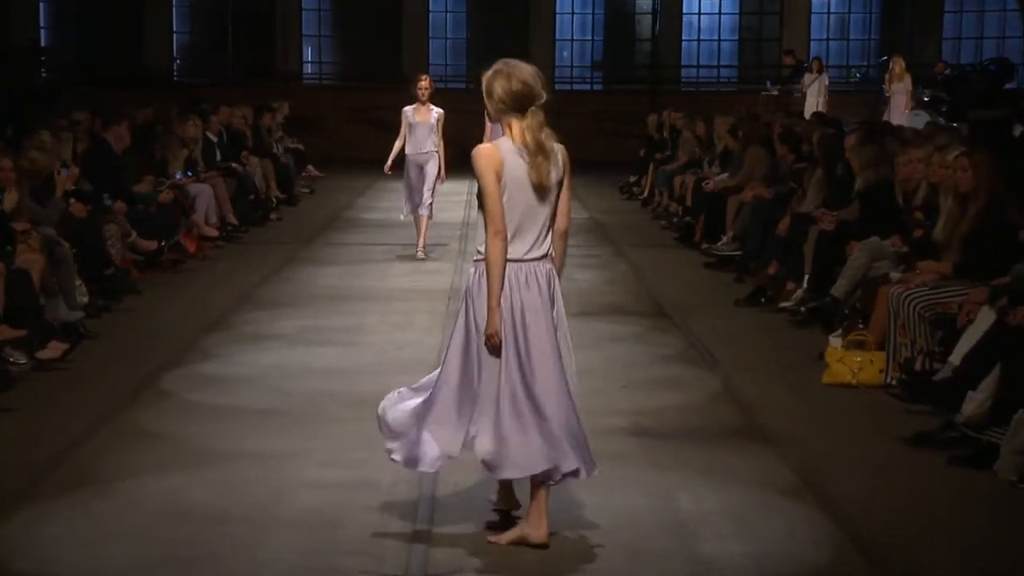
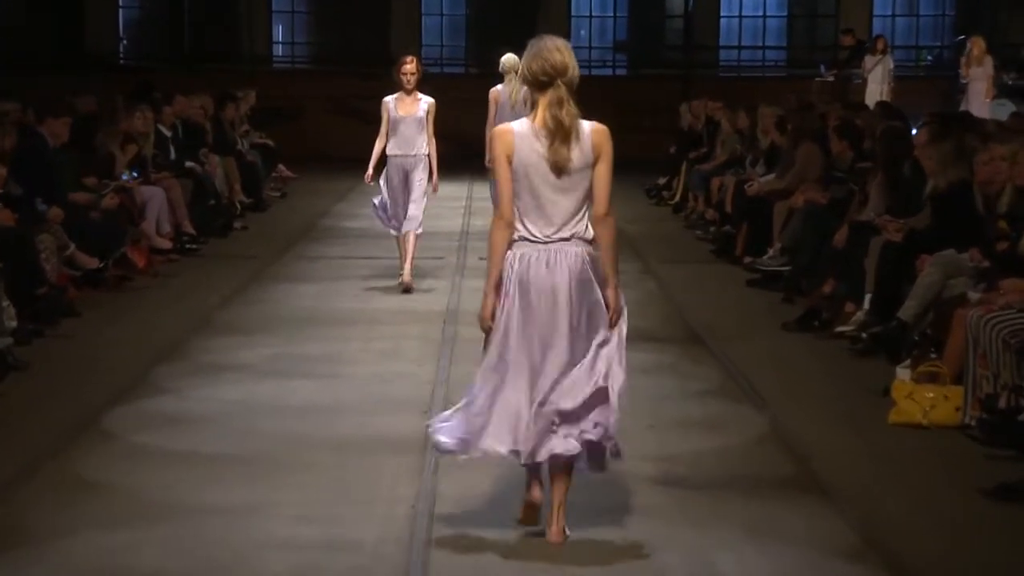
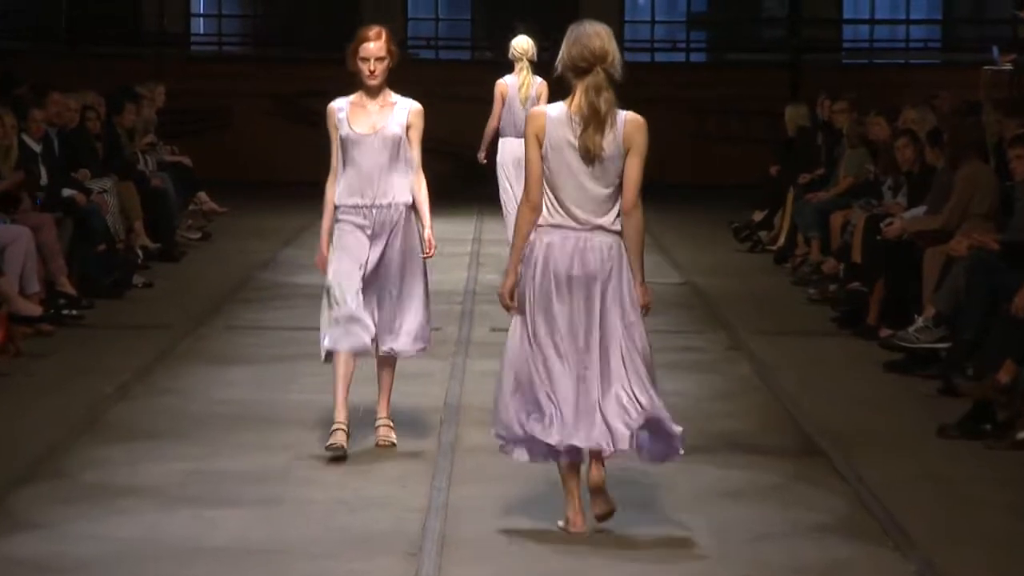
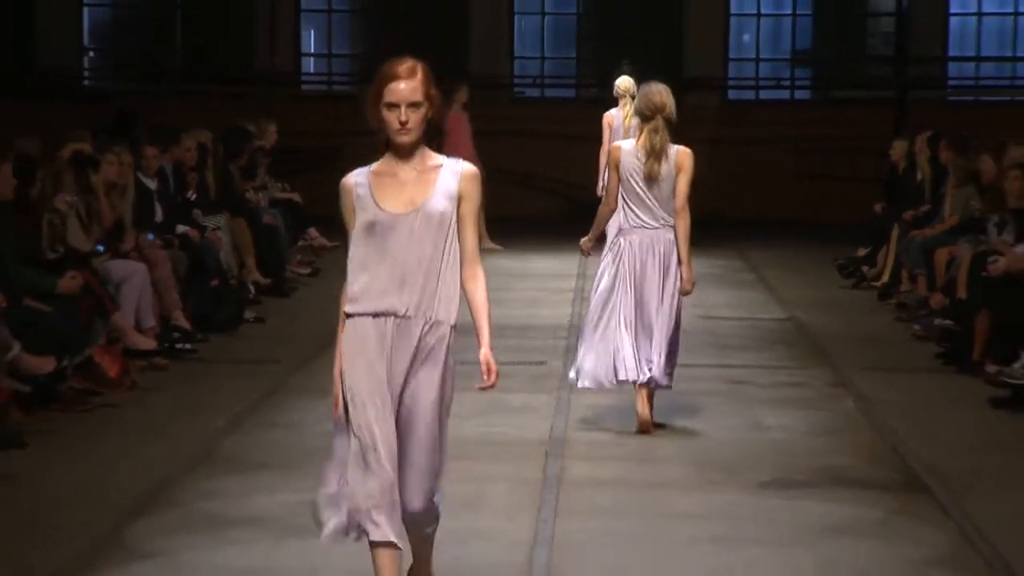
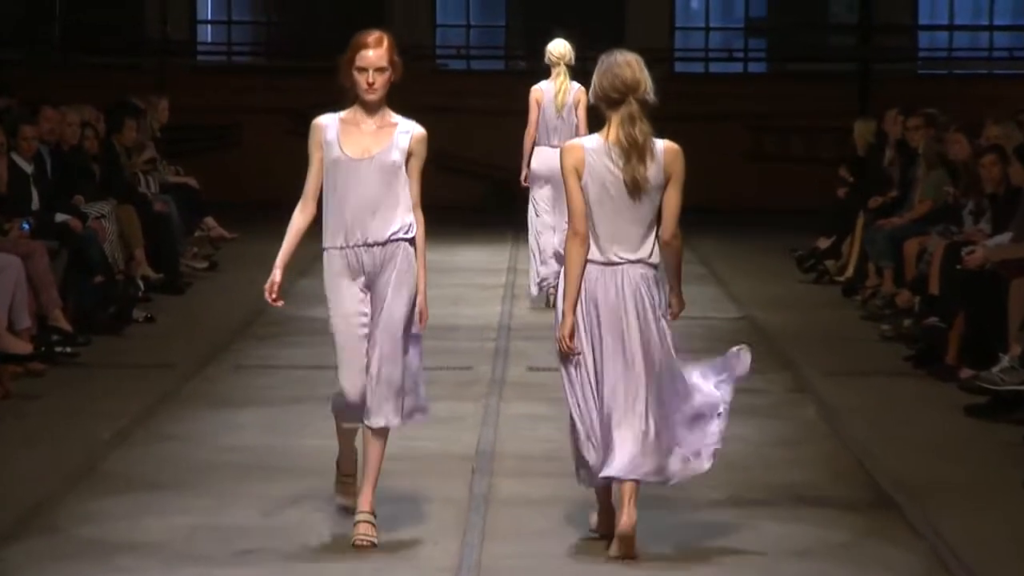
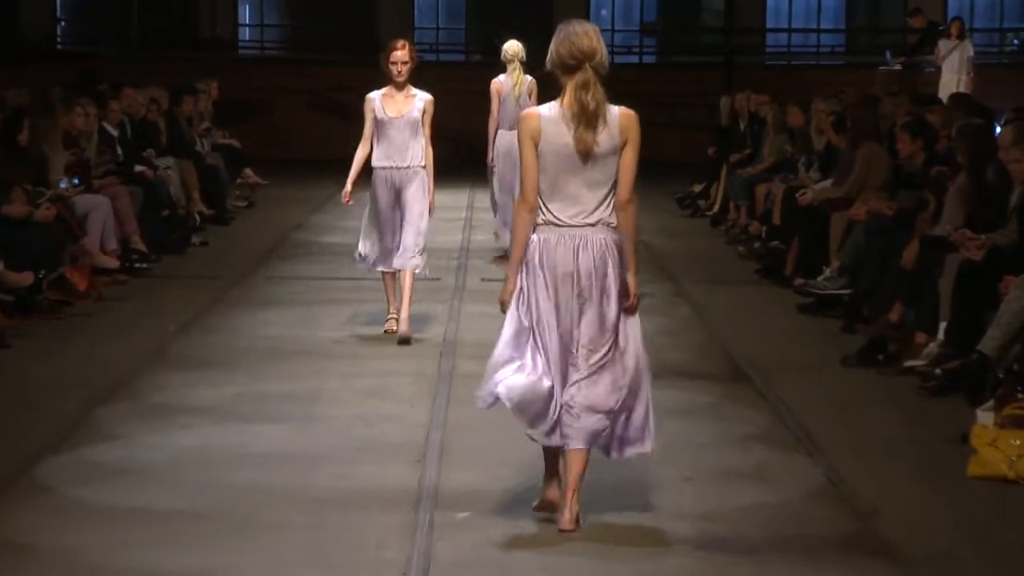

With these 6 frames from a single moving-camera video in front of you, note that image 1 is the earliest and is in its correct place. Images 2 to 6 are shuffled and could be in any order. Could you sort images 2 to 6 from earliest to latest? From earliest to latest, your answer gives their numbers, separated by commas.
2, 6, 3, 5, 4
